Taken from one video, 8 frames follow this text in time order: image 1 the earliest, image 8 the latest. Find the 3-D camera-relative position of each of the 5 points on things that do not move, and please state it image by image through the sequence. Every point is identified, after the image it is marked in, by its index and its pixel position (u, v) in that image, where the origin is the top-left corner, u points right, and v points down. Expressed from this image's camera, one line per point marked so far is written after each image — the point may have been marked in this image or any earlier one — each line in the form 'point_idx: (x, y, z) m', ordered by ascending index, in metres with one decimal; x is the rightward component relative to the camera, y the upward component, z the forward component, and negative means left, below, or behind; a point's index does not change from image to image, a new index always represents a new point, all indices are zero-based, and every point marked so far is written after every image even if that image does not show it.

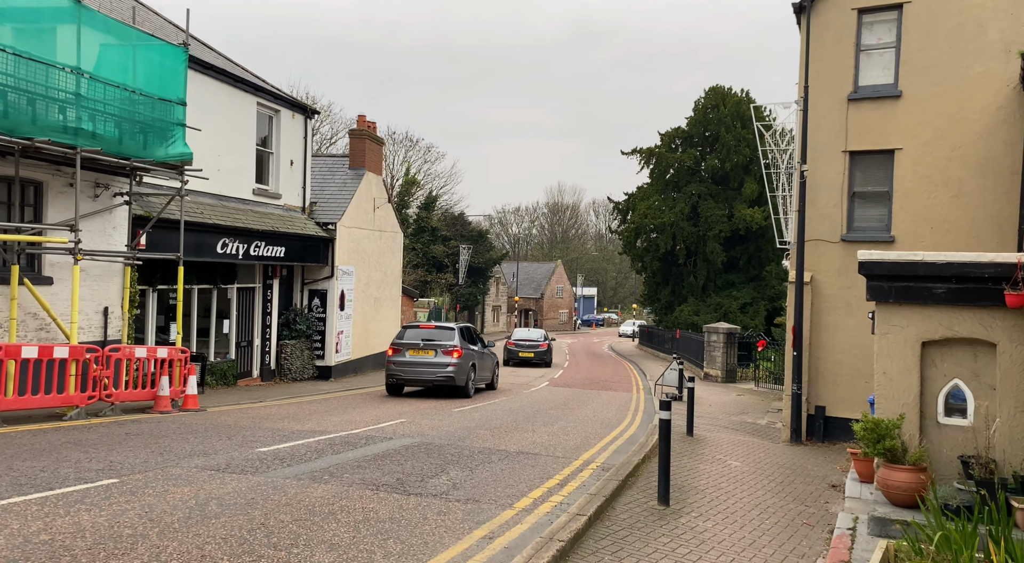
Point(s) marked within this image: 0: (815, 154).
0: (+5.2, +2.2, +15.8) m
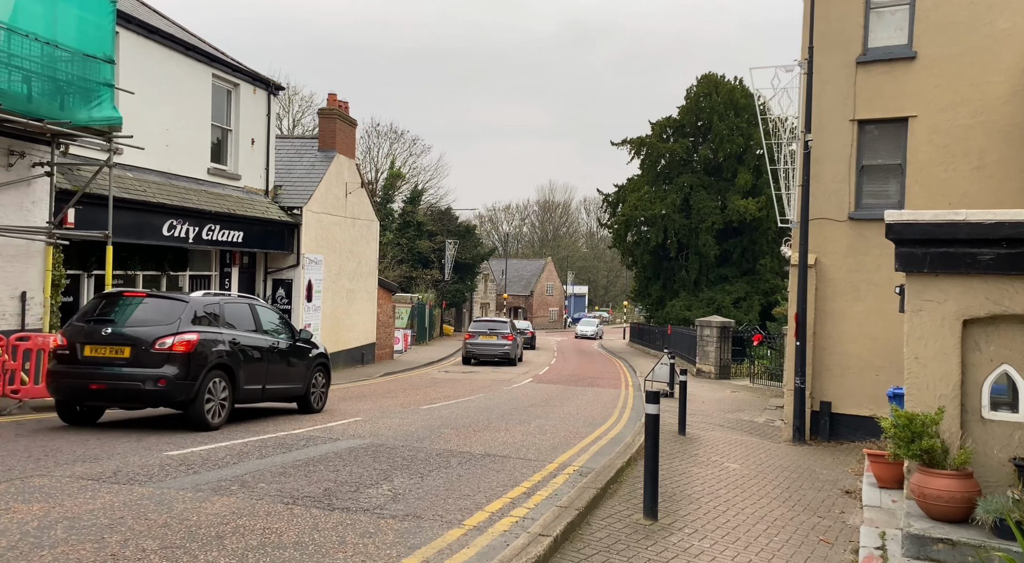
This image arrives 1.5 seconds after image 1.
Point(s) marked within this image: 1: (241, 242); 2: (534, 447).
0: (+4.8, +2.5, +14.4) m
1: (-5.0, +0.7, +16.8) m
2: (+0.2, -1.8, +10.1) m
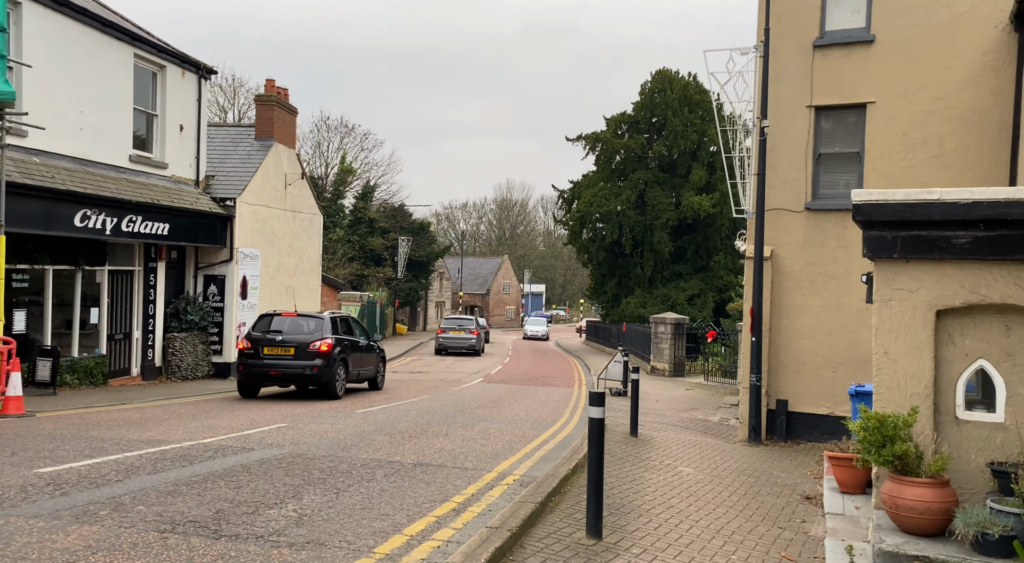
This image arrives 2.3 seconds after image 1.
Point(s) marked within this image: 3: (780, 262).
0: (+4.0, +2.6, +13.8) m
1: (-5.9, +0.8, +15.7) m
2: (-0.4, -1.8, +9.3) m
3: (+4.0, +0.3, +13.7) m
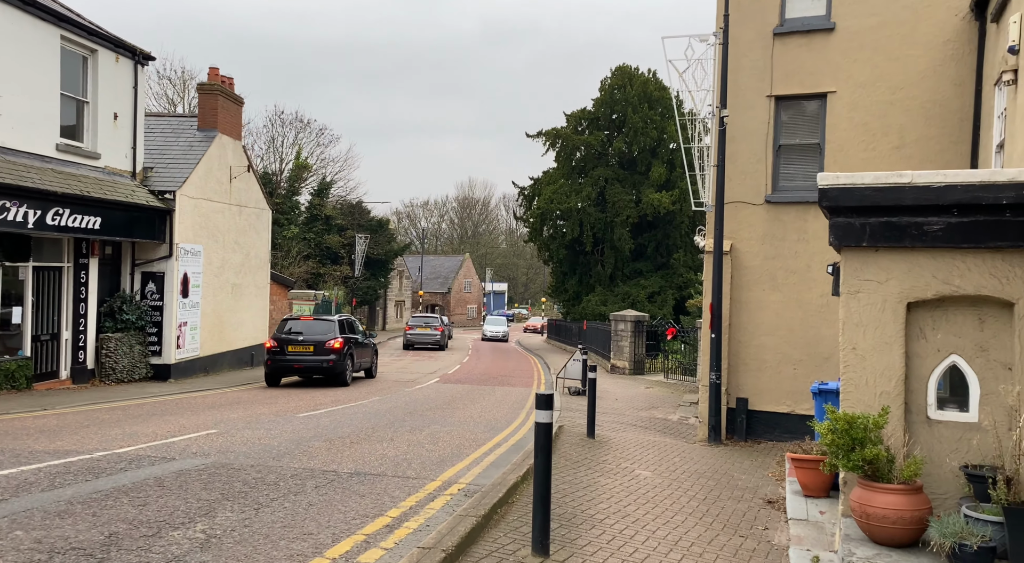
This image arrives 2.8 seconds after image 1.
0: (+3.3, +2.7, +13.4) m
1: (-6.7, +0.9, +14.9) m
2: (-0.9, -1.7, +8.7) m
3: (+3.3, +0.4, +13.3) m
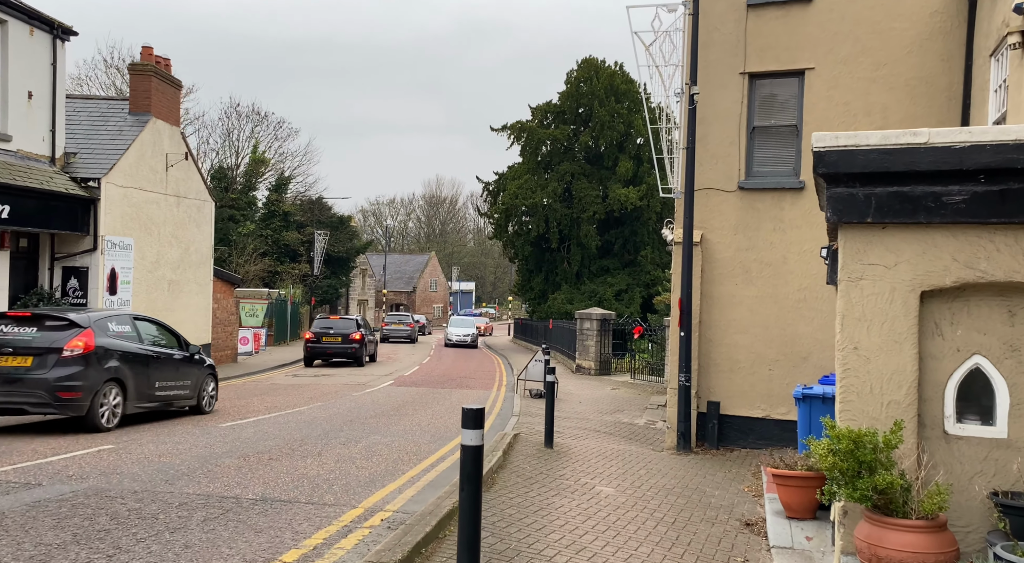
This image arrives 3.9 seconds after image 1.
0: (+2.6, +2.8, +12.3) m
1: (-7.4, +0.9, +13.5) m
2: (-1.4, -1.6, +7.5) m
3: (+2.6, +0.5, +12.2) m
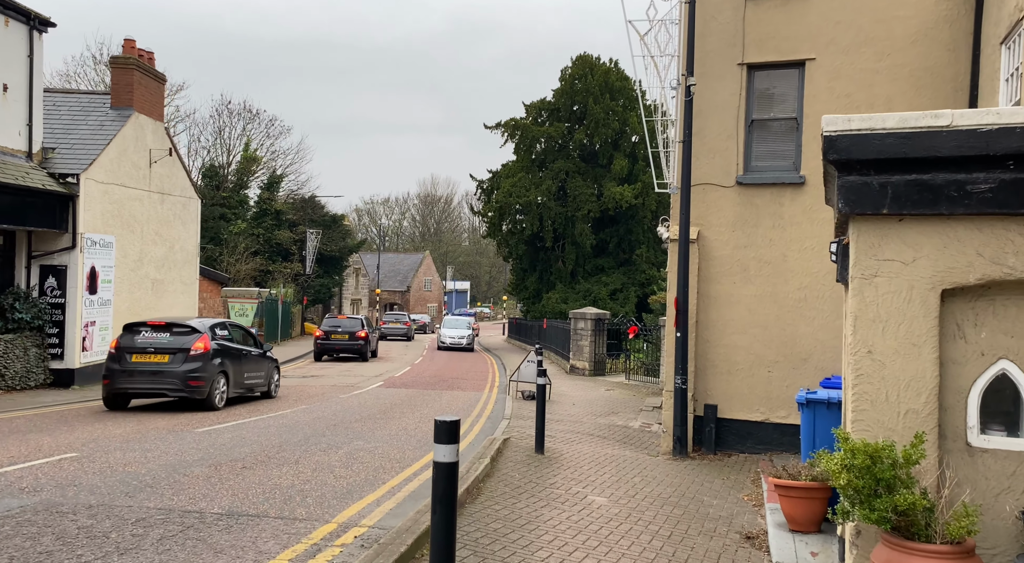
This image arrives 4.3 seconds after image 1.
0: (+2.5, +2.8, +11.9) m
1: (-7.5, +0.9, +13.0) m
2: (-1.5, -1.6, +7.1) m
3: (+2.5, +0.5, +11.8) m
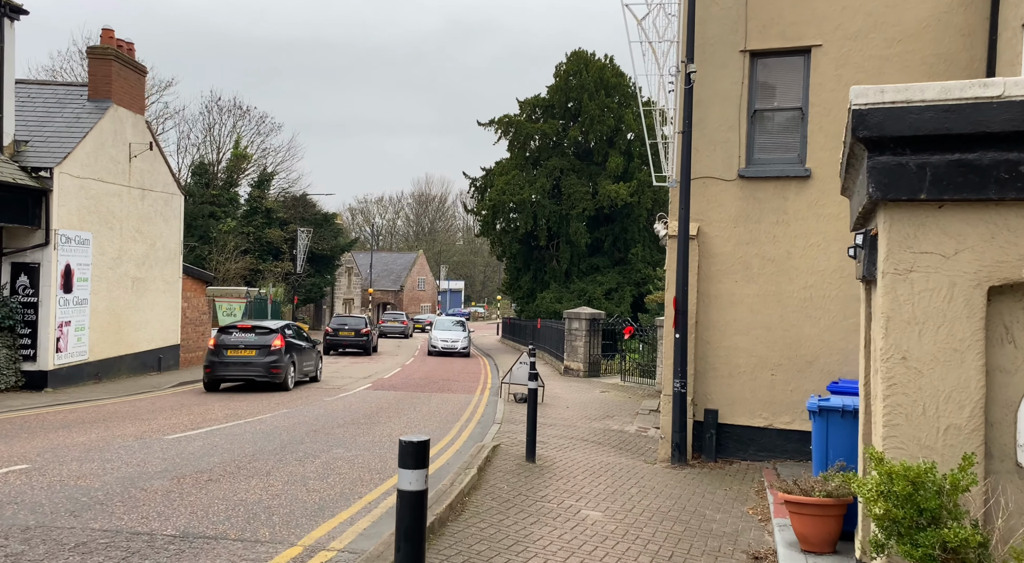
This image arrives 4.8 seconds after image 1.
0: (+2.3, +2.8, +11.3) m
1: (-7.7, +1.0, +12.4) m
2: (-1.6, -1.6, +6.5) m
3: (+2.4, +0.5, +11.2) m
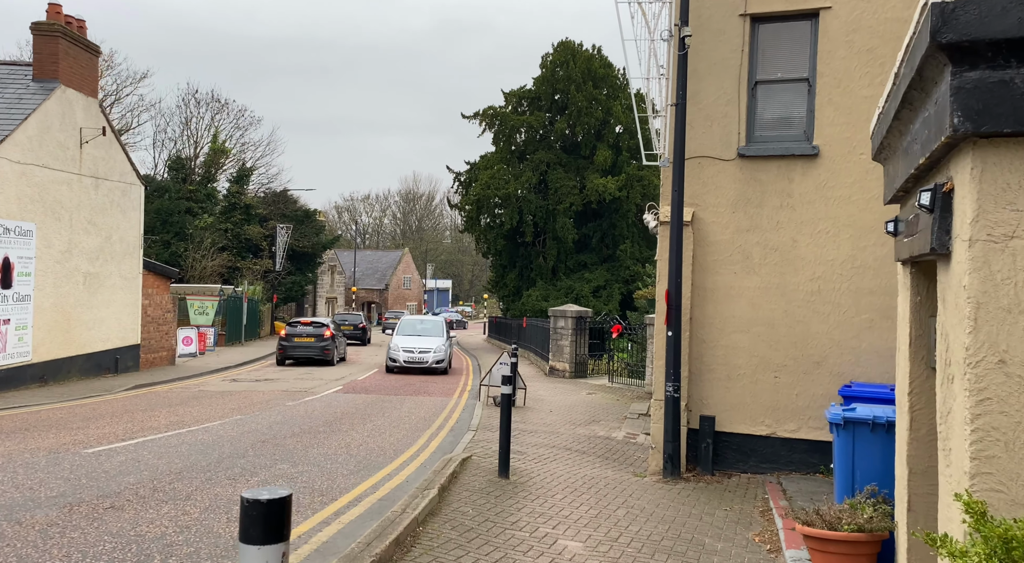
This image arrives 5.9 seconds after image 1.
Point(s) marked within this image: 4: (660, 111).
0: (+2.0, +2.9, +10.1) m
1: (-8.0, +1.1, +11.1) m
2: (-1.9, -1.5, +5.3) m
3: (+2.1, +0.6, +10.0) m
4: (+1.7, +1.9, +10.4) m
